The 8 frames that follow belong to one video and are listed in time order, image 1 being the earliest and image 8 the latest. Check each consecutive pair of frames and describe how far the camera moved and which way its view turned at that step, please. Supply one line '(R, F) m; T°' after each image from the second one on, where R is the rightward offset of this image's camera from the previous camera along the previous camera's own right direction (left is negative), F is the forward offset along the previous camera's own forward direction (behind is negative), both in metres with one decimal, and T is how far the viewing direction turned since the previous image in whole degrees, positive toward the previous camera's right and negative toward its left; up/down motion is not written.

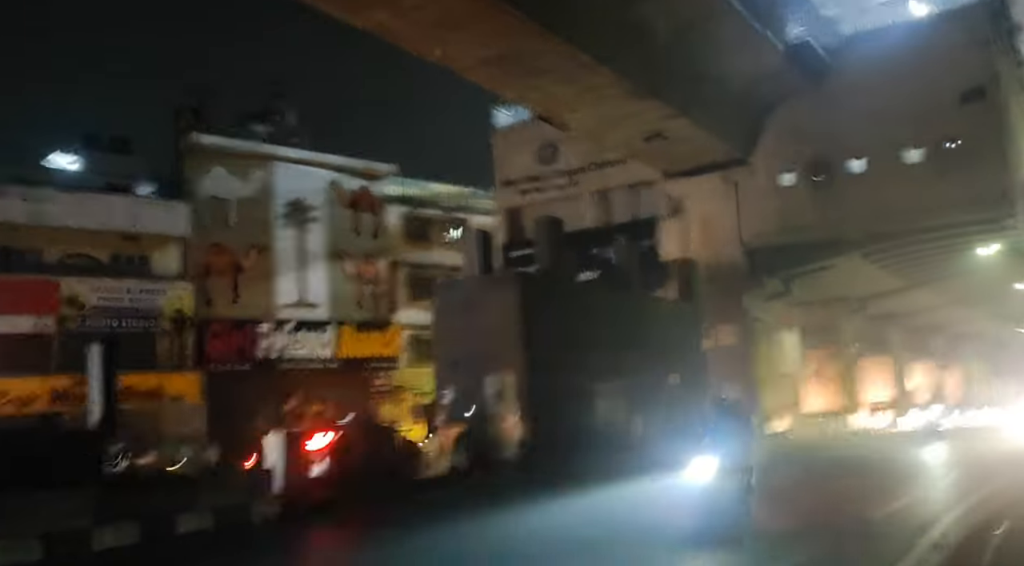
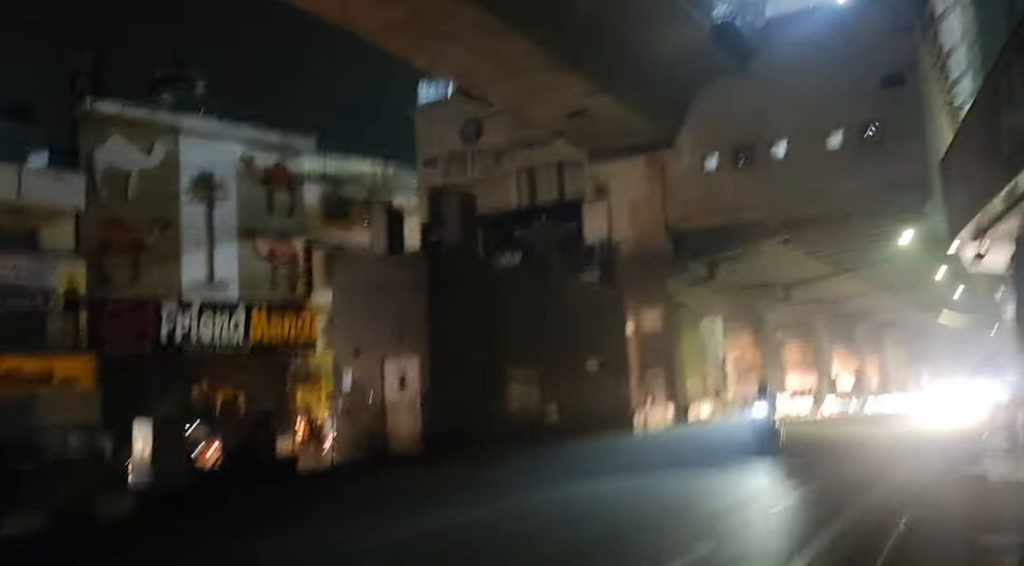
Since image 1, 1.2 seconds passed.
(+0.4, +1.4) m; +4°
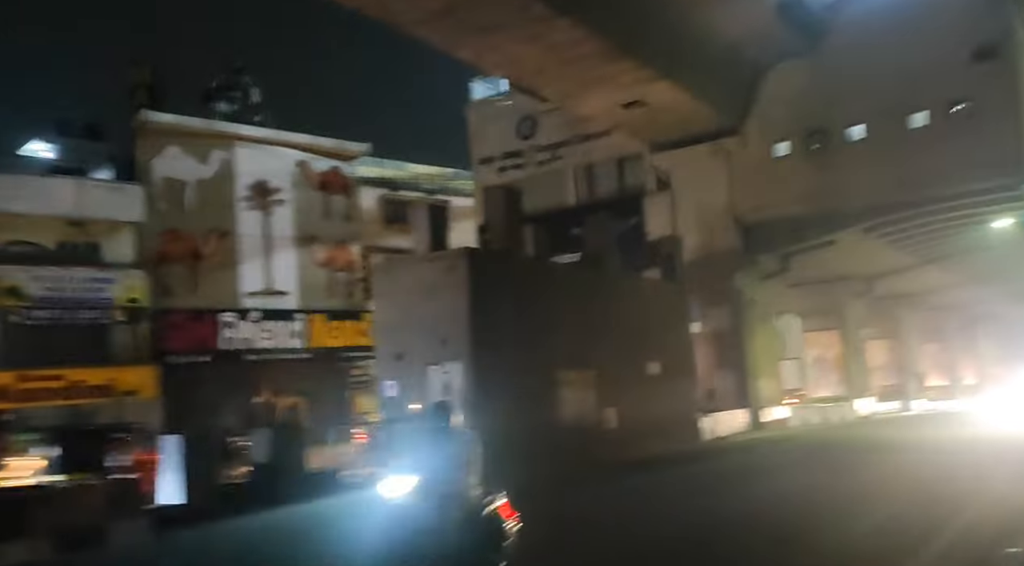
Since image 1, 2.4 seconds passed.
(+0.5, +1.2) m; -4°
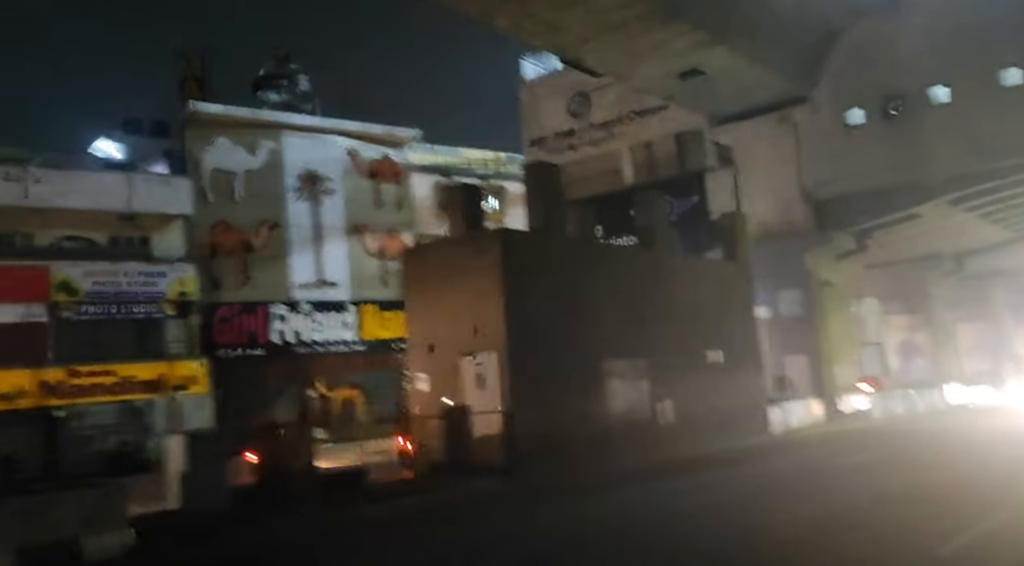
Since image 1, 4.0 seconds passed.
(+0.6, +1.5) m; -4°
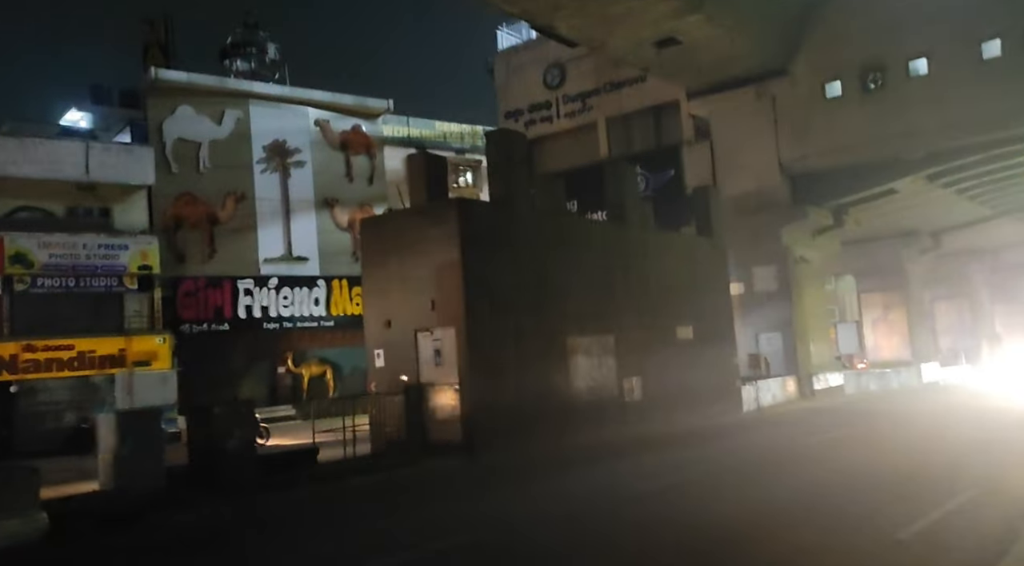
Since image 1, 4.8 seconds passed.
(+0.4, +0.7) m; +1°
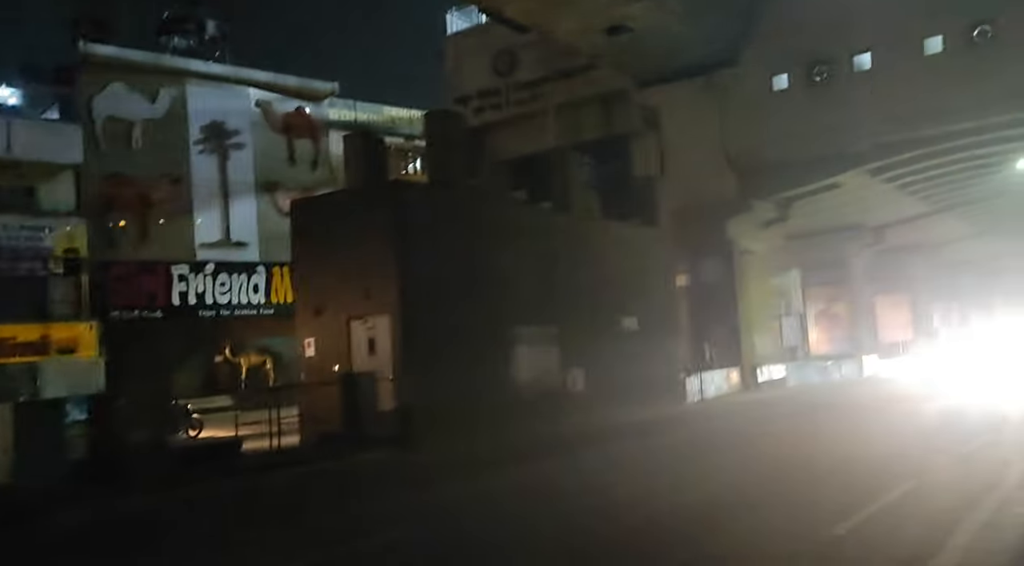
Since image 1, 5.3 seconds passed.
(+0.2, +0.7) m; +3°
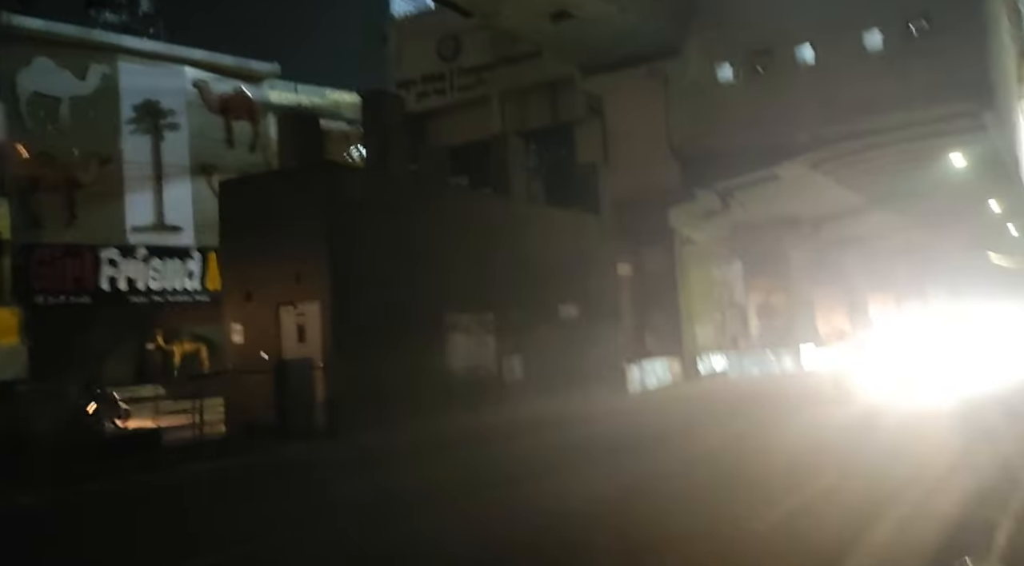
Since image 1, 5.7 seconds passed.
(+0.1, +0.5) m; +3°
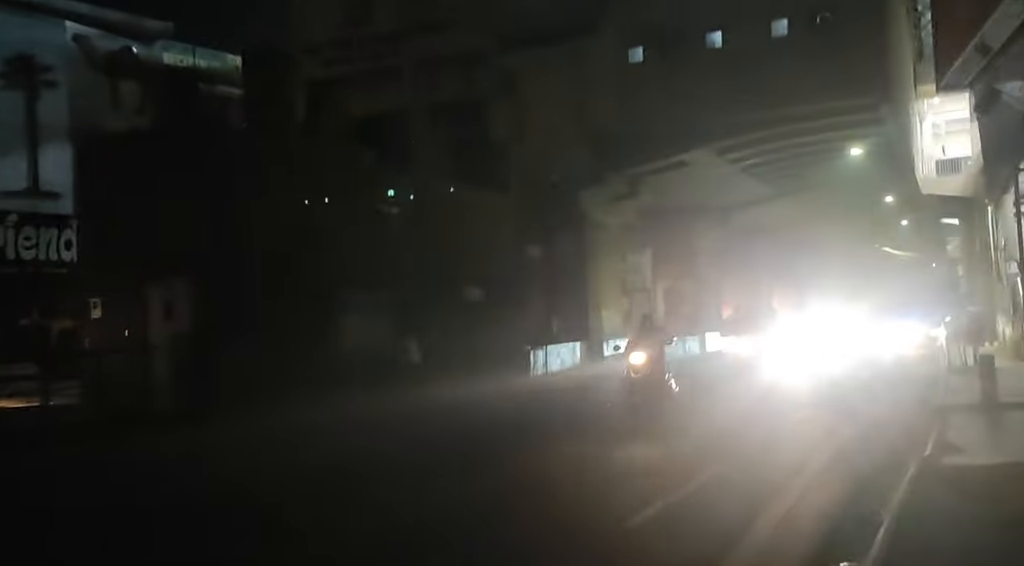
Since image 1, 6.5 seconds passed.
(+0.1, +1.3) m; +5°
